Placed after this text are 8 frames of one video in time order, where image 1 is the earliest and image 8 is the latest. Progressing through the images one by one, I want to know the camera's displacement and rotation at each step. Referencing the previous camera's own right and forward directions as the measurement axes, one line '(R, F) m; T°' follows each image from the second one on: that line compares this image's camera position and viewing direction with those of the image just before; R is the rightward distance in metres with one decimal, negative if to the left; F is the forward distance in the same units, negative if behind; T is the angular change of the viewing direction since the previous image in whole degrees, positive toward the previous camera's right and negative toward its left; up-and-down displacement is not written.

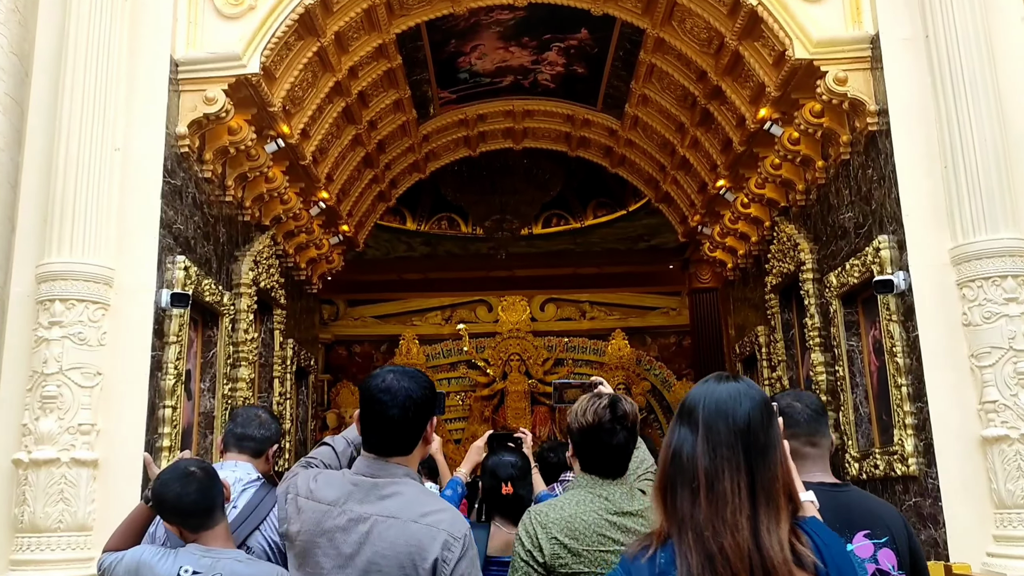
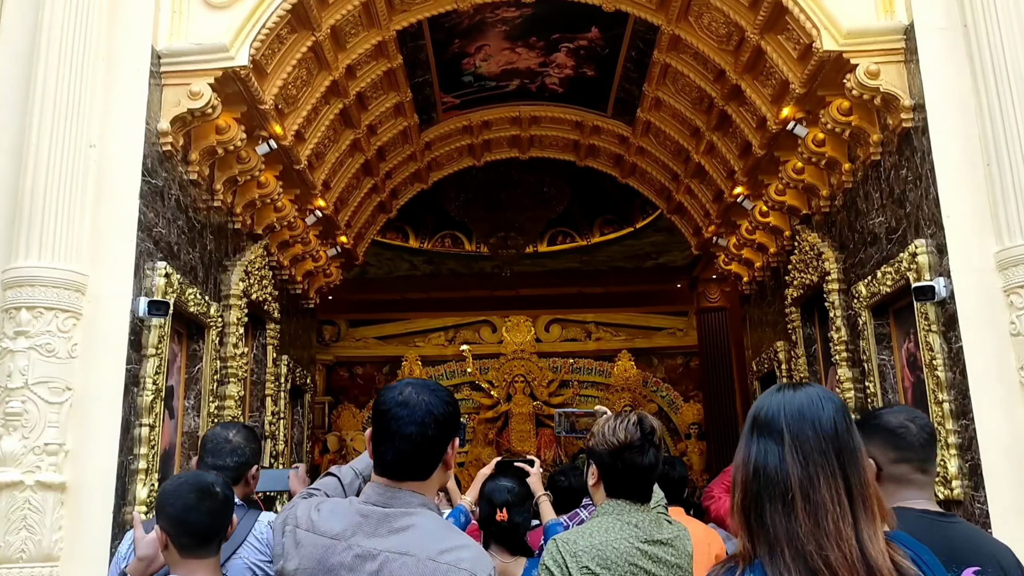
(0.0, +0.4) m; 0°
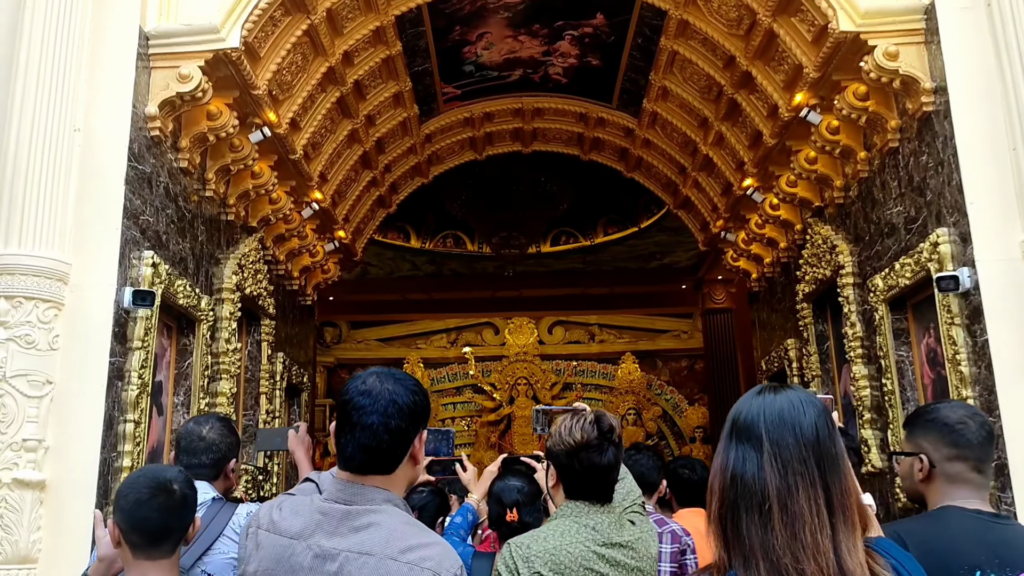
(0.0, +0.2) m; 0°
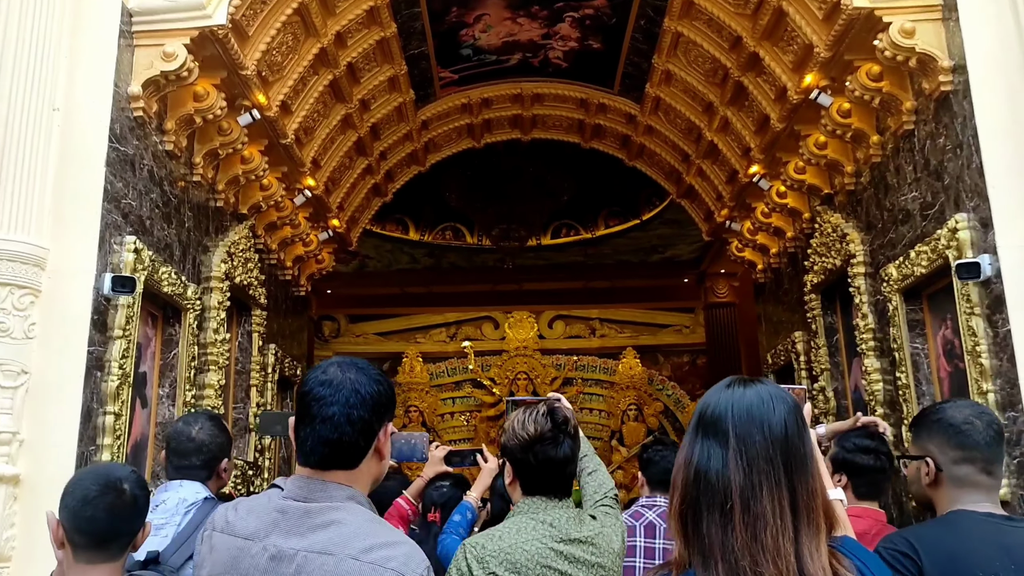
(0.0, +0.2) m; 0°
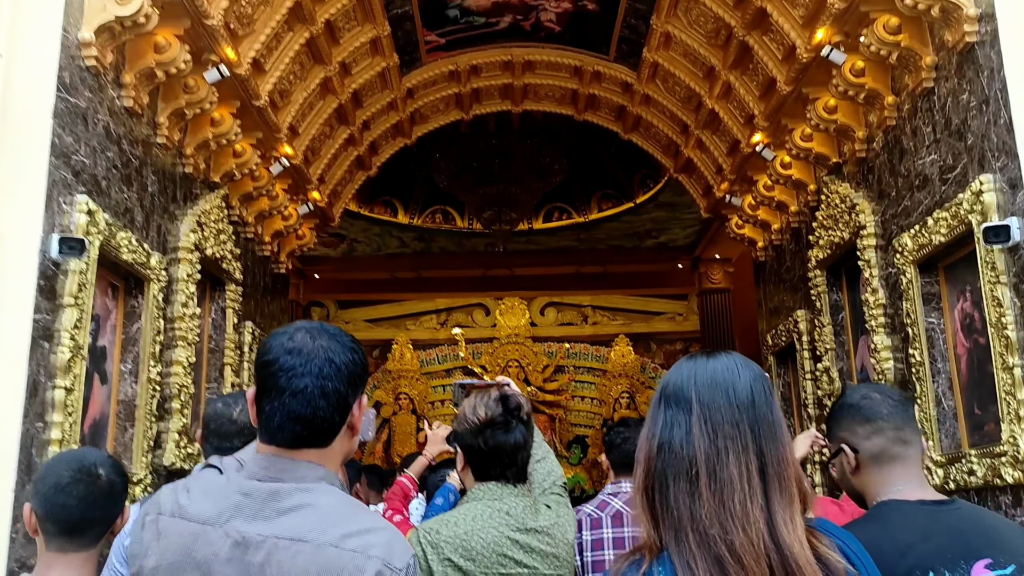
(0.0, +0.4) m; +1°
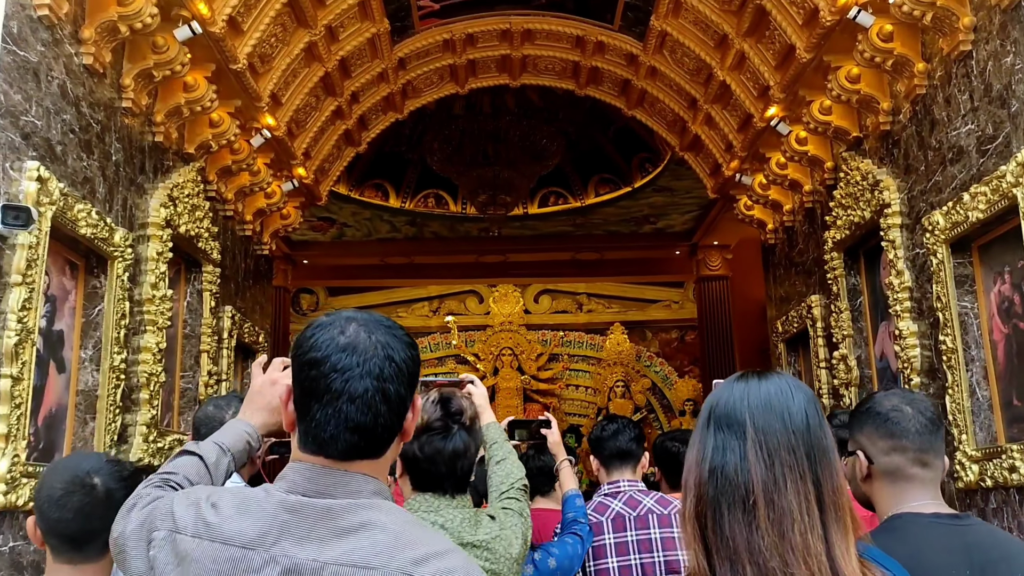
(0.0, +0.4) m; +1°
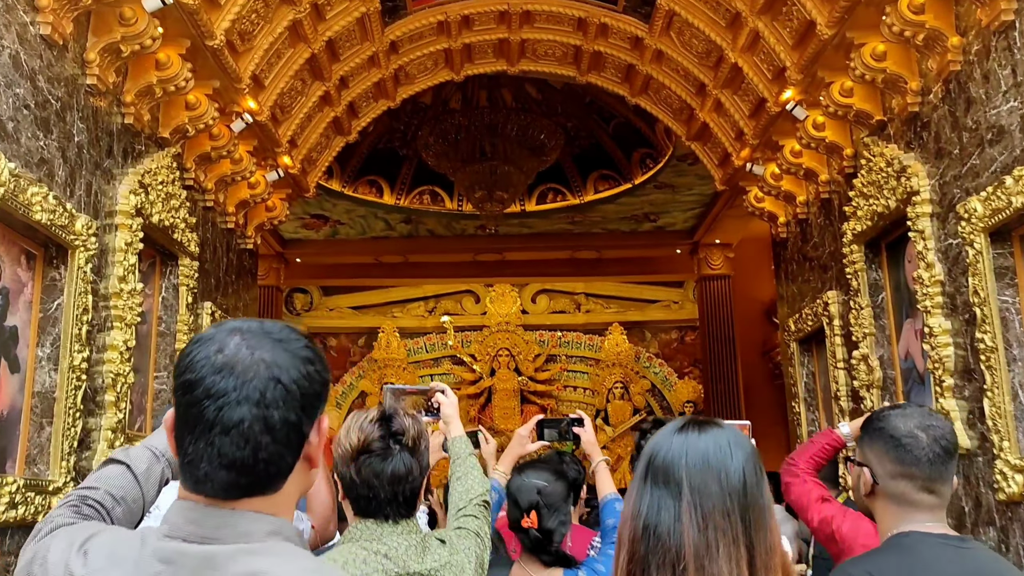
(0.0, +0.4) m; 0°
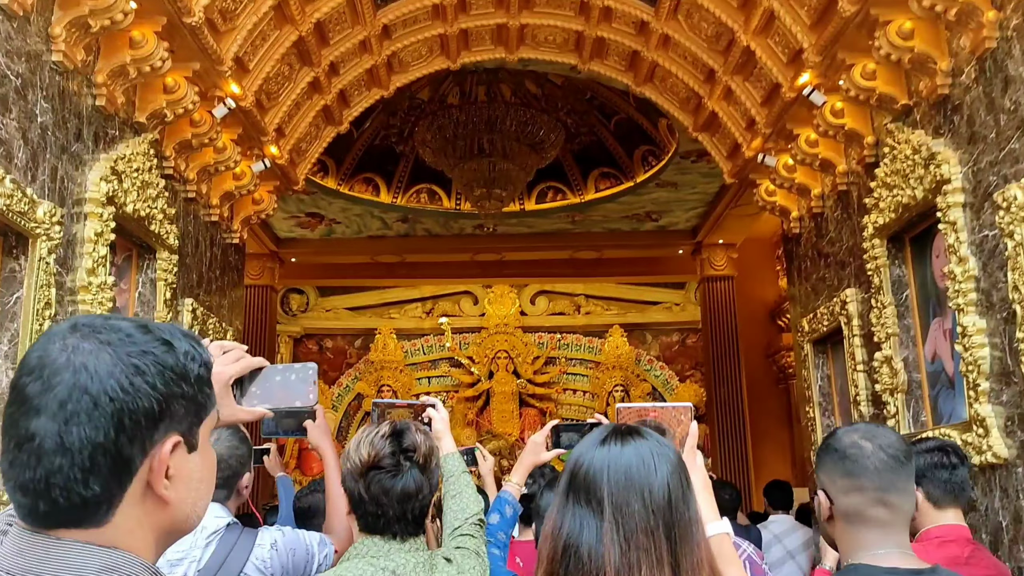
(0.0, +0.4) m; 0°
